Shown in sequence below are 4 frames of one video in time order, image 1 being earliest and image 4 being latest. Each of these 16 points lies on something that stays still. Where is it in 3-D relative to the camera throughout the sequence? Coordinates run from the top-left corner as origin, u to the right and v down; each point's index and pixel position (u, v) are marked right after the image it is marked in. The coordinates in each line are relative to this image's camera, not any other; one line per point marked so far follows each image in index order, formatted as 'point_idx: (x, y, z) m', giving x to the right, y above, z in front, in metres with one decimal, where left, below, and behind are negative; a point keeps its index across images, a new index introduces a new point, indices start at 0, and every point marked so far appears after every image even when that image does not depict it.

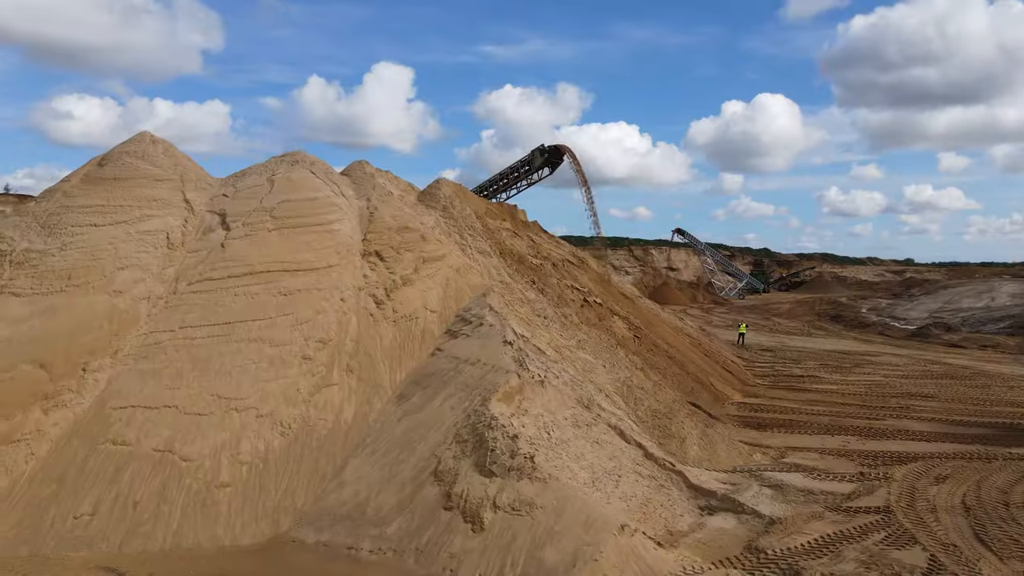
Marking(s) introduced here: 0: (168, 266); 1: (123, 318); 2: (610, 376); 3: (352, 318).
0: (-4.5, +0.3, +9.5) m
1: (-4.5, -0.4, +8.5) m
2: (+1.2, -1.2, +9.7) m
3: (-2.0, -0.4, +9.0) m
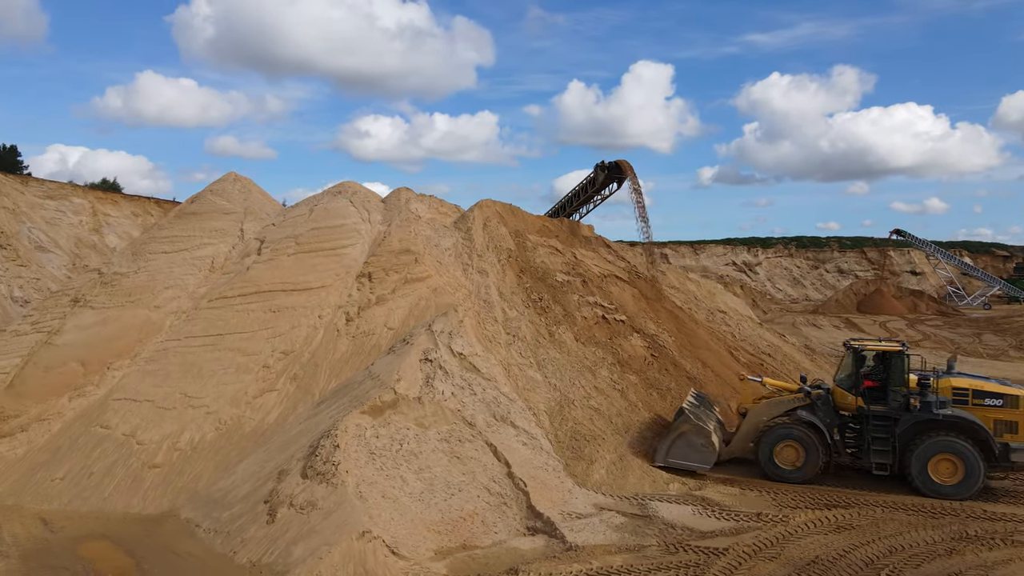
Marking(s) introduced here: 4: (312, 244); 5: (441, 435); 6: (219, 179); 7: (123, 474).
0: (-4.9, 0.0, +11.7) m
1: (-5.3, -0.6, +10.8) m
2: (+0.5, -1.5, +10.1) m
3: (-2.7, -0.6, +10.5) m
4: (-3.3, +0.7, +12.3) m
5: (-0.8, -1.6, +8.2) m
6: (-5.7, +2.1, +14.4) m
7: (-4.5, -2.1, +8.4) m
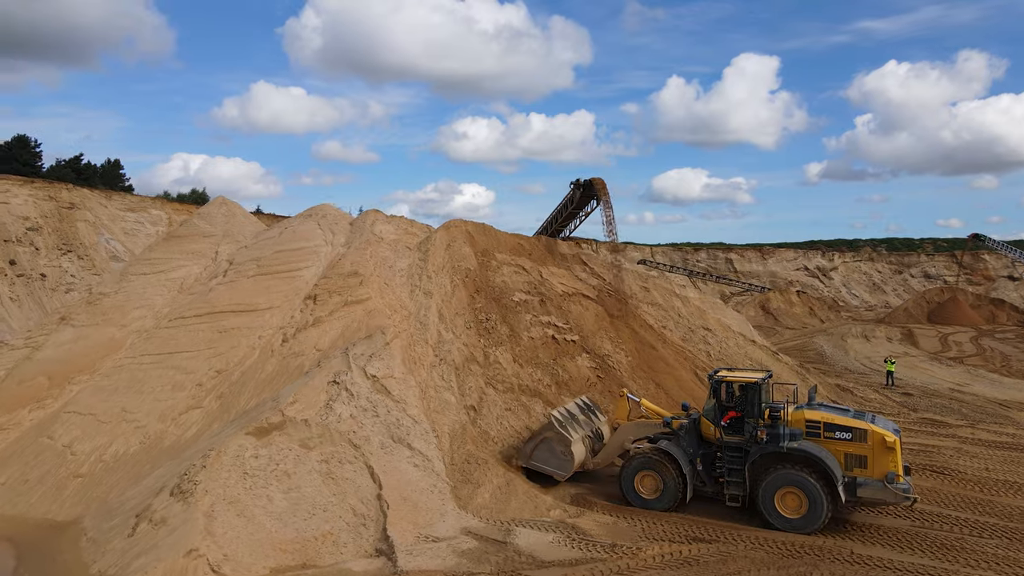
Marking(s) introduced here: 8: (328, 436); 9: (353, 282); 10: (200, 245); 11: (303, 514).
0: (-5.9, -0.3, +12.7) m
1: (-6.4, -0.9, +11.8) m
2: (-0.7, -1.8, +10.4) m
3: (-3.9, -1.0, +11.2) m
4: (-4.3, +0.4, +13.1) m
5: (-2.3, -2.0, +8.7) m
6: (-6.4, +1.8, +15.4) m
7: (-5.9, -2.5, +9.4) m
8: (-2.2, -1.8, +9.0) m
9: (-2.7, +0.1, +12.4) m
10: (-6.0, +0.8, +14.1) m
11: (-2.3, -2.5, +8.0) m
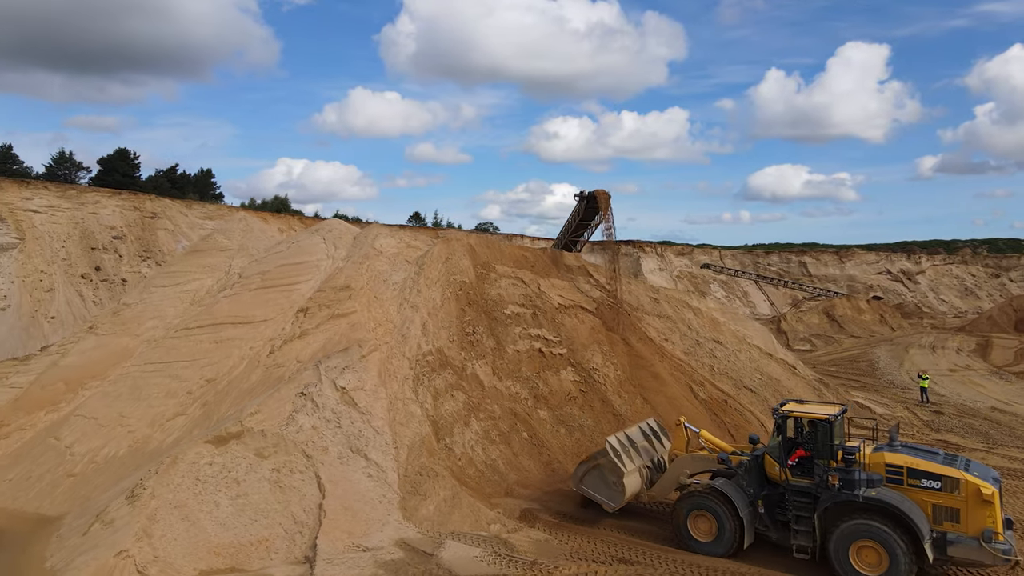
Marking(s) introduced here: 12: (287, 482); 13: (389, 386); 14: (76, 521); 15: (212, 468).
0: (-6.2, -0.5, +13.7) m
1: (-6.8, -1.2, +12.8) m
2: (-1.3, -2.1, +10.7) m
3: (-4.4, -1.2, +11.9) m
4: (-4.5, +0.2, +13.8) m
5: (-3.0, -2.2, +9.3) m
6: (-6.3, +1.6, +16.4) m
7: (-6.5, -2.7, +10.4) m
8: (-3.0, -2.1, +9.6) m
9: (-3.0, -0.1, +13.0) m
10: (-6.1, +0.6, +15.1) m
11: (-3.1, -2.7, +8.5) m
12: (-2.8, -2.4, +9.1) m
13: (-1.9, -1.5, +11.3) m
14: (-5.3, -2.8, +8.8) m
15: (-3.7, -2.2, +9.0) m
